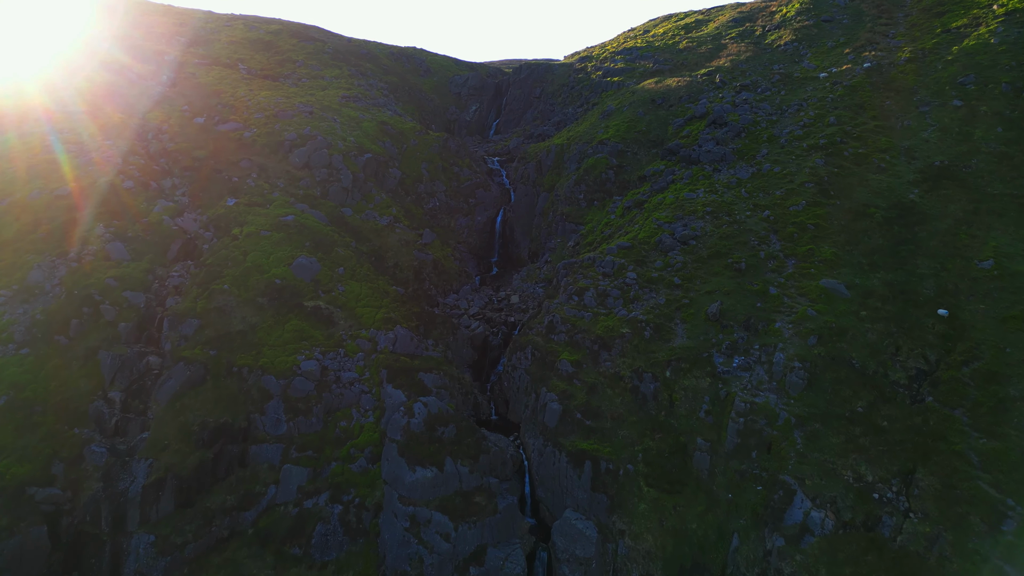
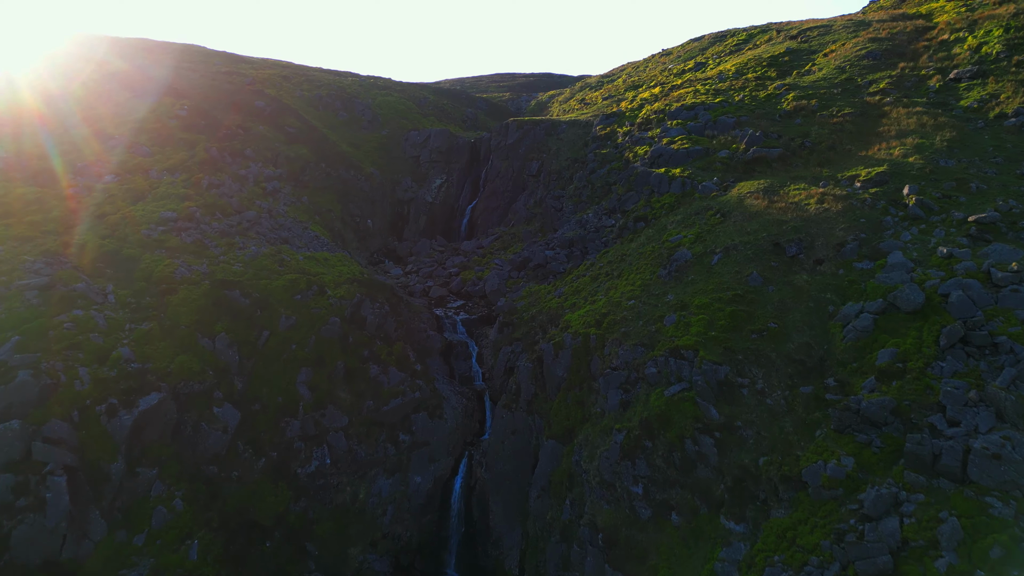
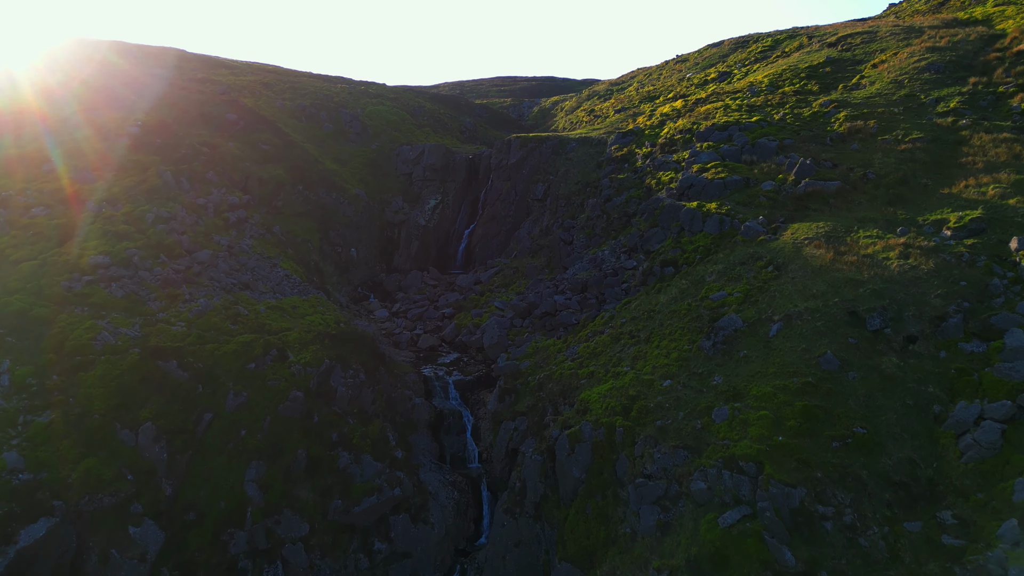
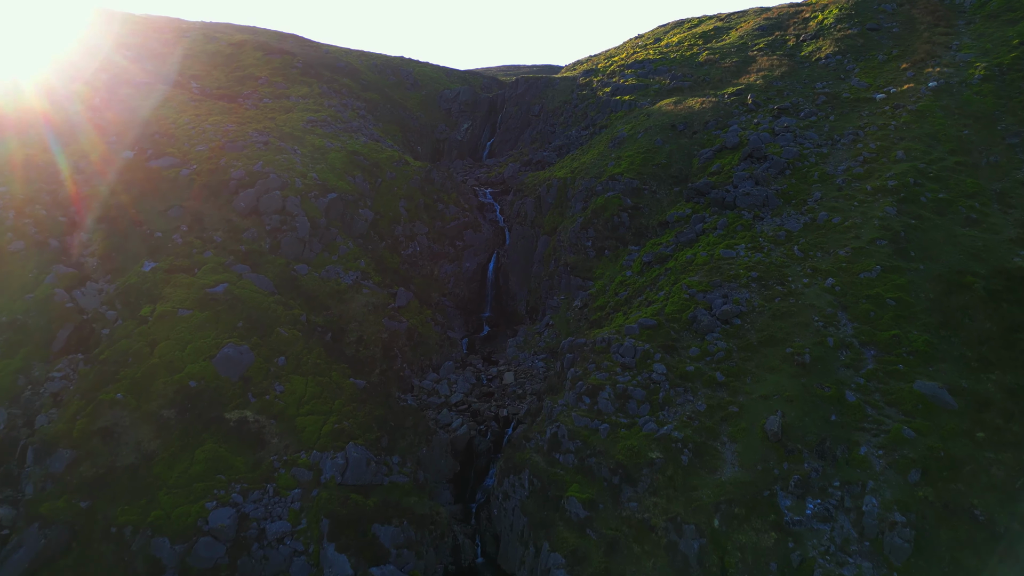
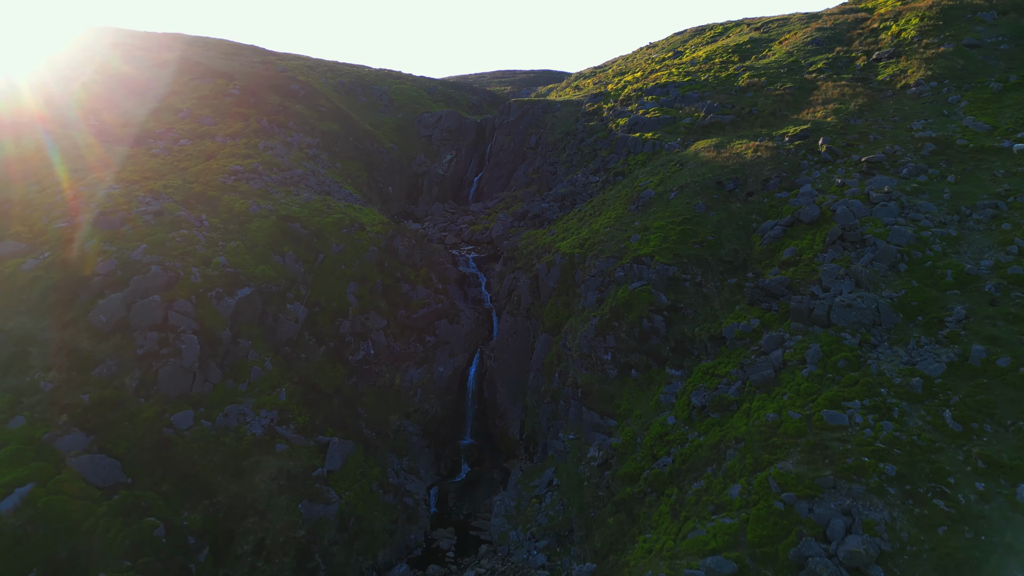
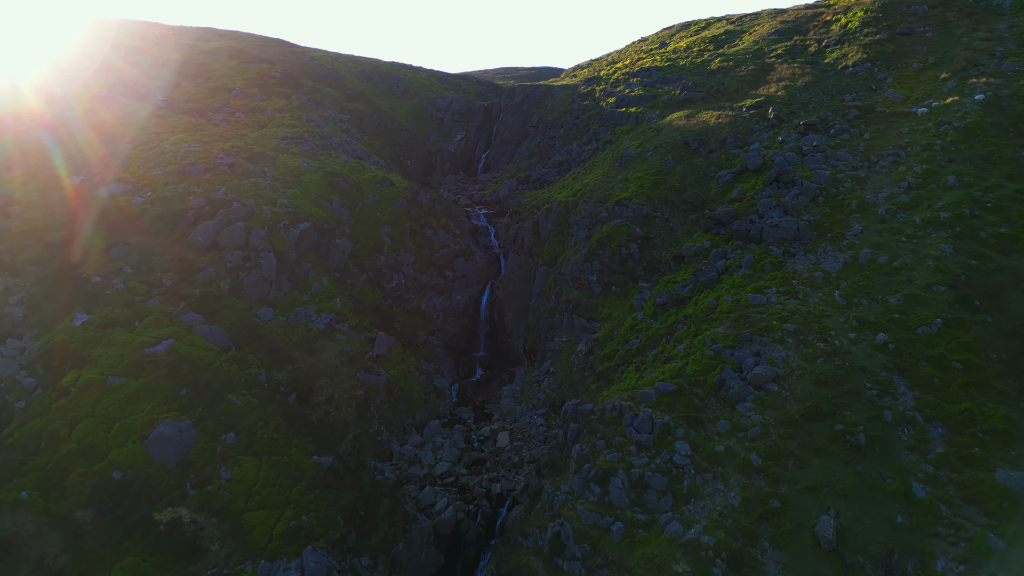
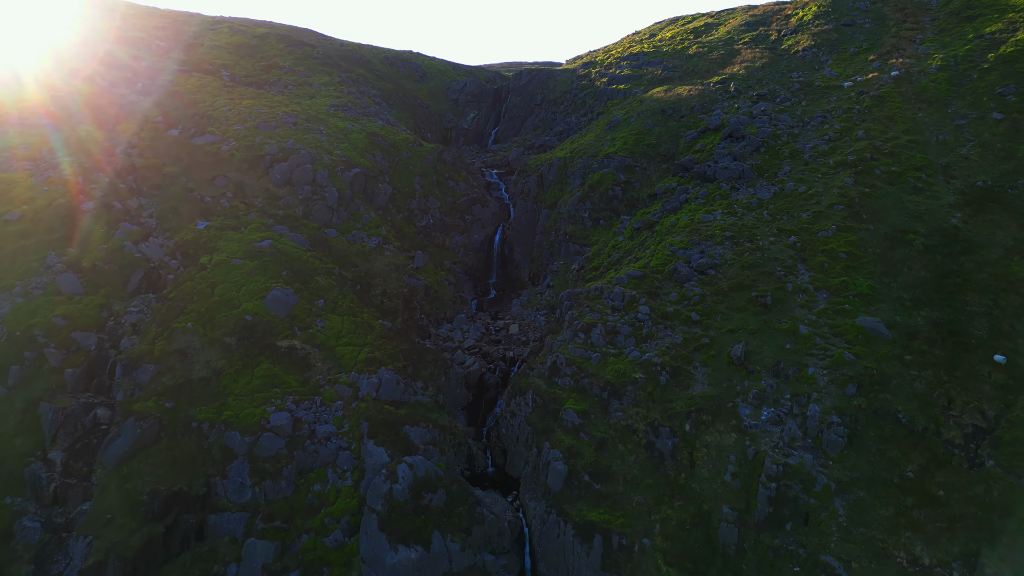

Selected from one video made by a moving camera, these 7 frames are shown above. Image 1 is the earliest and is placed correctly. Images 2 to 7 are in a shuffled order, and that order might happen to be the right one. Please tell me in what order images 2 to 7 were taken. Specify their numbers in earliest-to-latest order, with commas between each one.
7, 4, 6, 5, 2, 3
